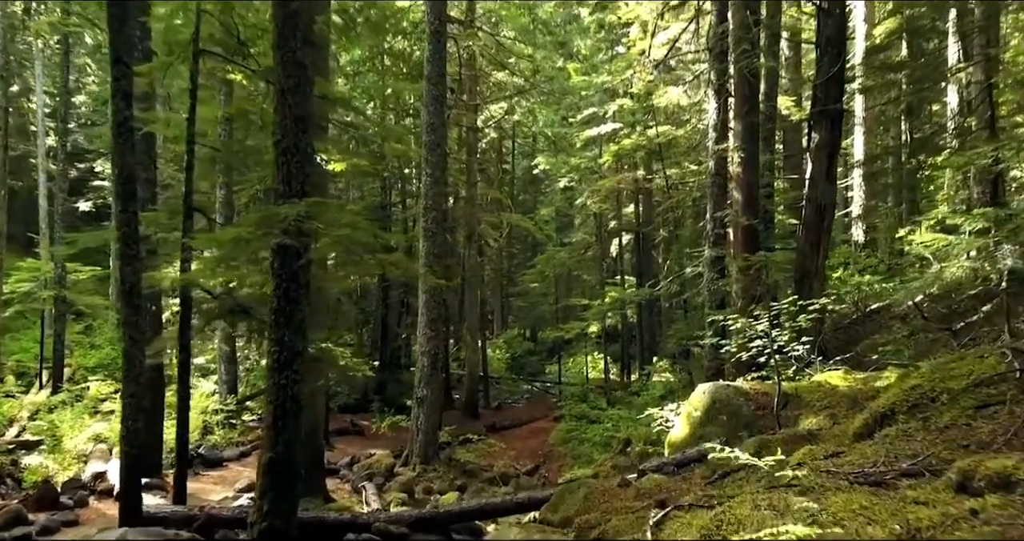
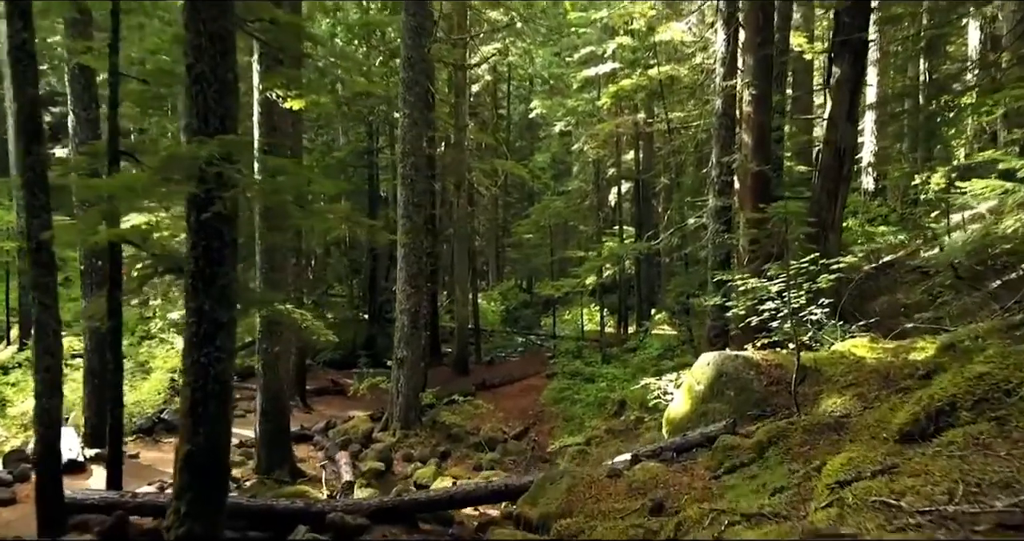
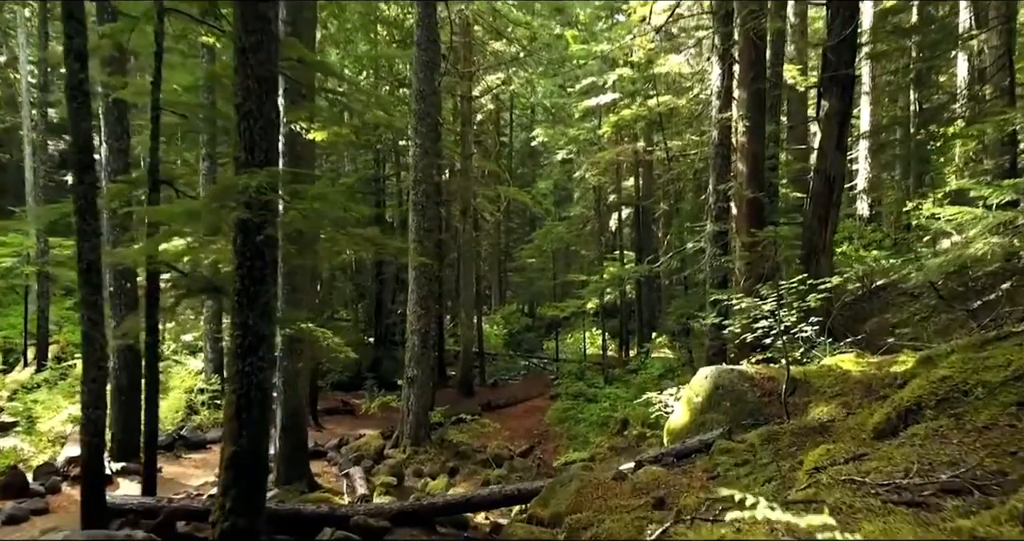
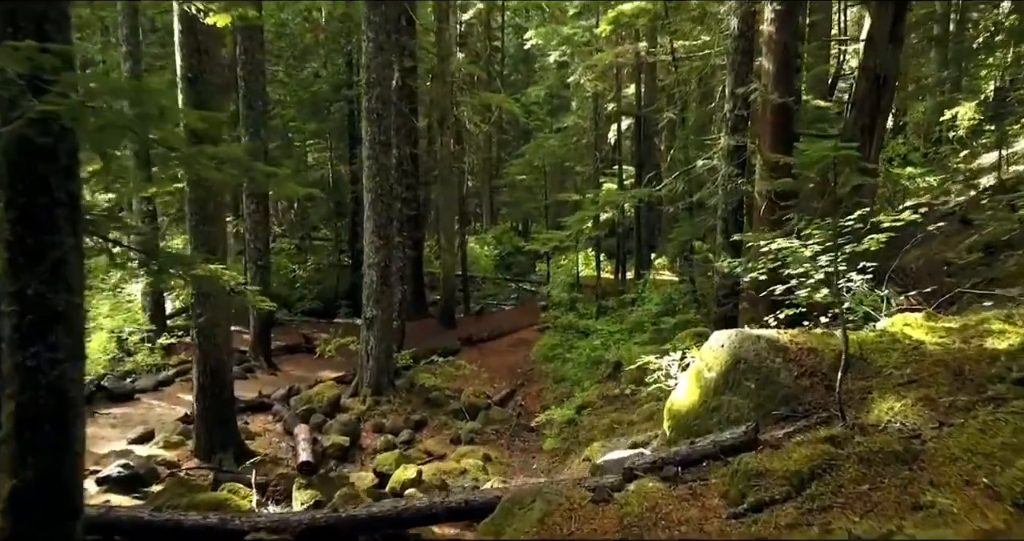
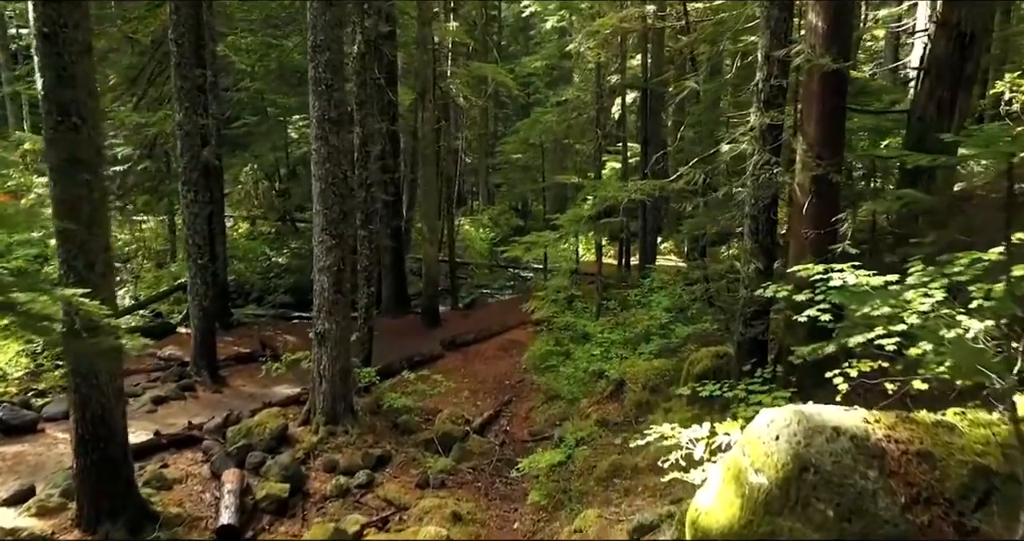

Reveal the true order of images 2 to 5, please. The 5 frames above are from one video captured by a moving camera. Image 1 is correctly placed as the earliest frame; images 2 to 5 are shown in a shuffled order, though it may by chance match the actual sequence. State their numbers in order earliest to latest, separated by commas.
3, 2, 4, 5
